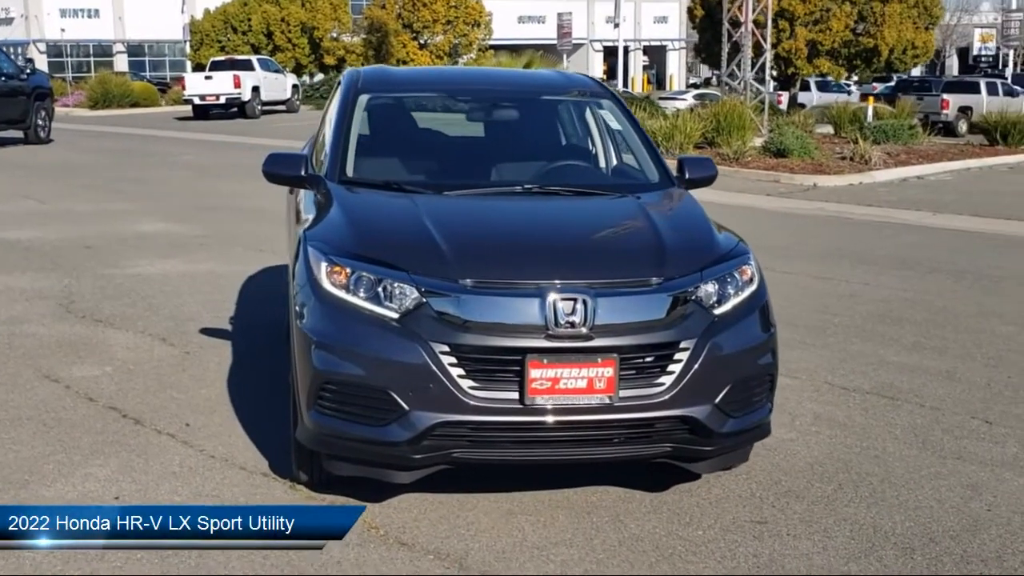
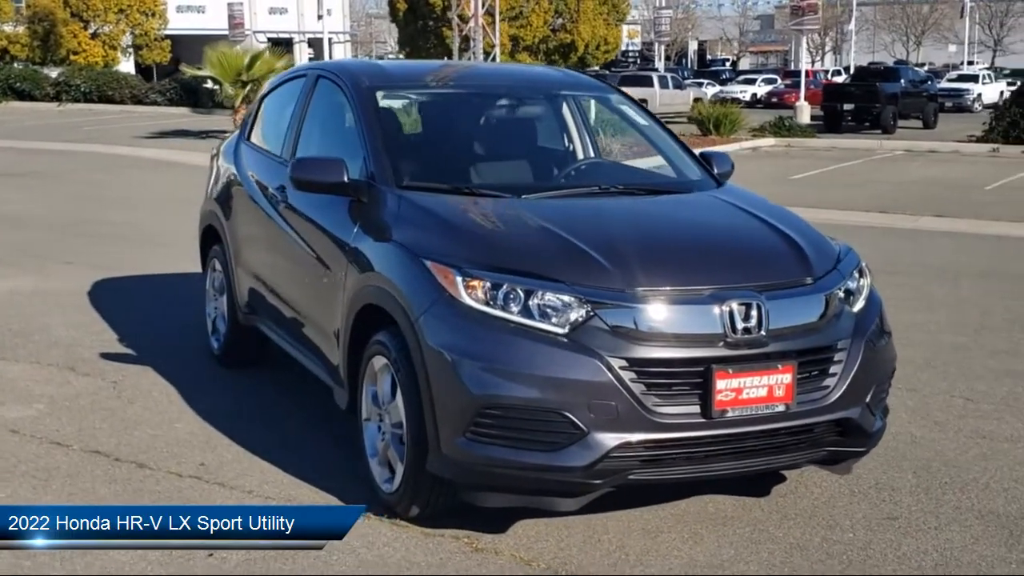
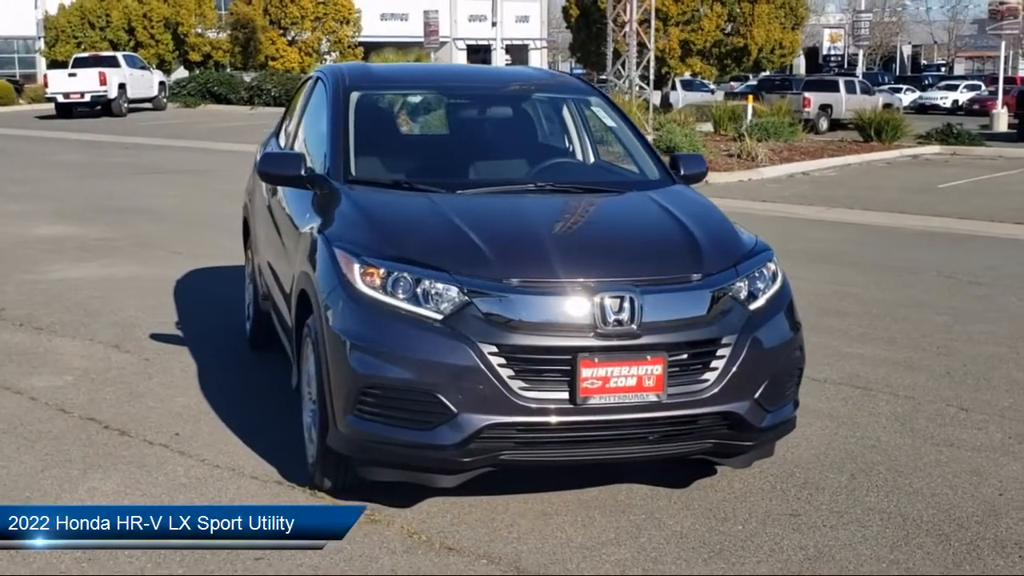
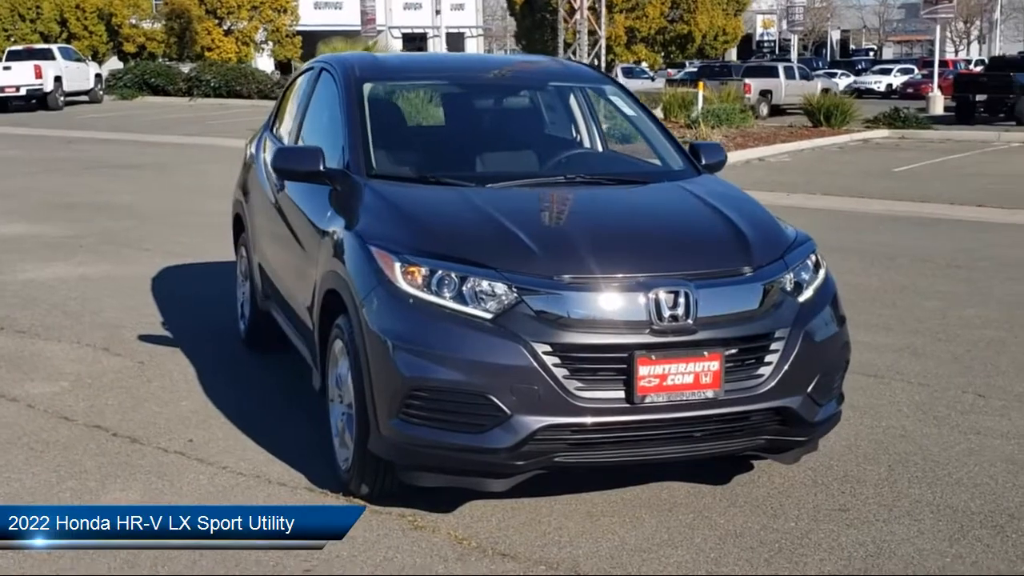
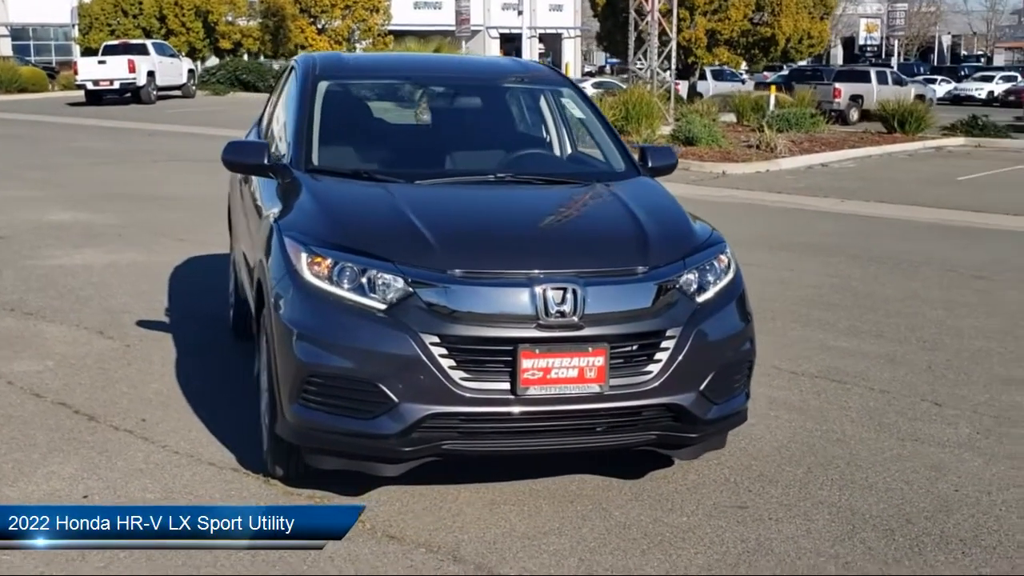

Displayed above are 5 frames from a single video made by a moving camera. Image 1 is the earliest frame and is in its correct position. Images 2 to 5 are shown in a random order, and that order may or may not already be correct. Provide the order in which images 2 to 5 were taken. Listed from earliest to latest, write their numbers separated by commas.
5, 3, 4, 2
